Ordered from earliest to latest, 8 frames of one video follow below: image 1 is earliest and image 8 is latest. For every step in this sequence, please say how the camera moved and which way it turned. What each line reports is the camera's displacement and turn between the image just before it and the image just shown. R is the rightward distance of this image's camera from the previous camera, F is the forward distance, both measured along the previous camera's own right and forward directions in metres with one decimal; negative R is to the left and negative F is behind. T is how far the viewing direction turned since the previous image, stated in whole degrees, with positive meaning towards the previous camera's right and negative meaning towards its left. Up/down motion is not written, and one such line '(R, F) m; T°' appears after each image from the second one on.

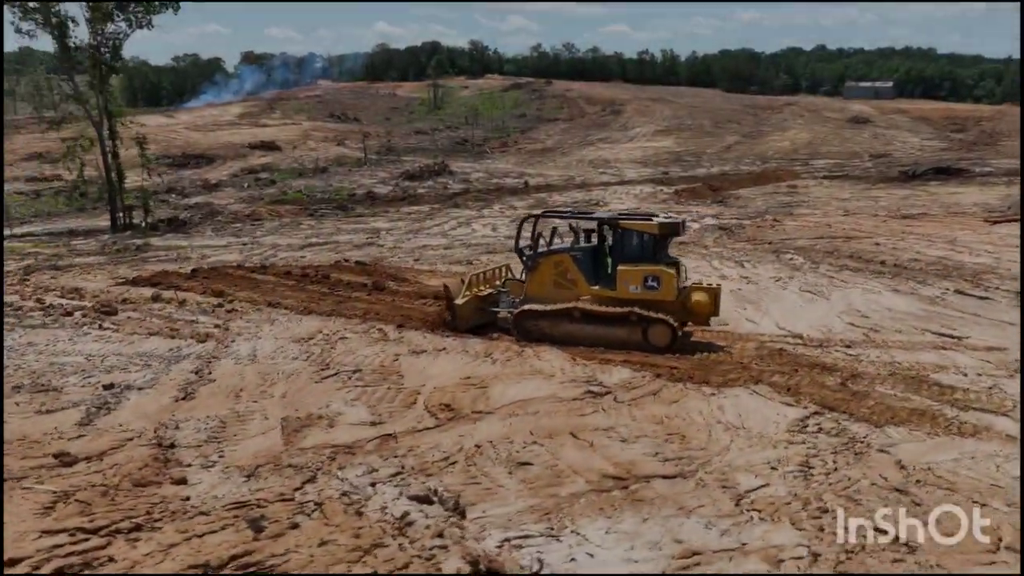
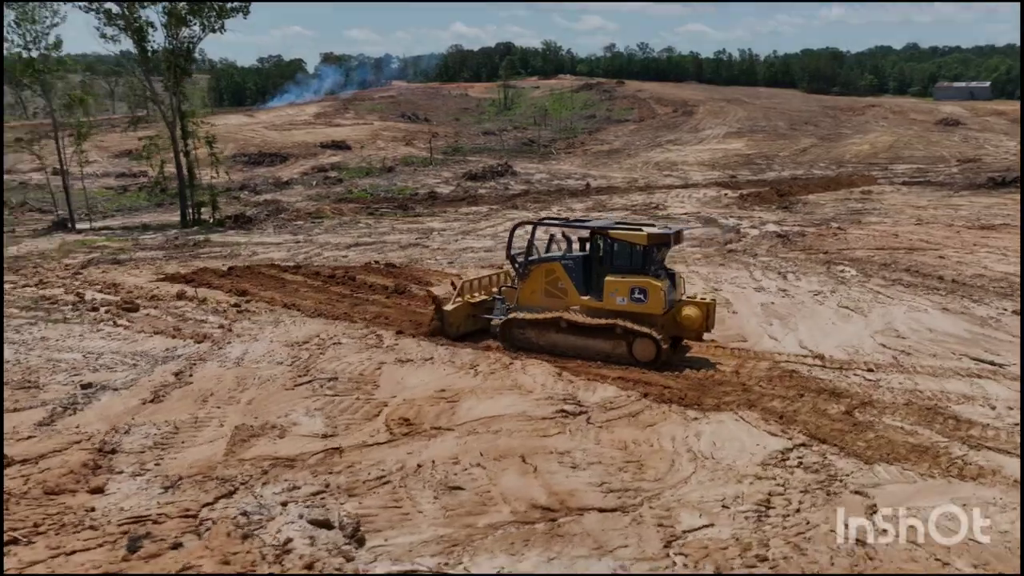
(+1.0, +0.3) m; -6°
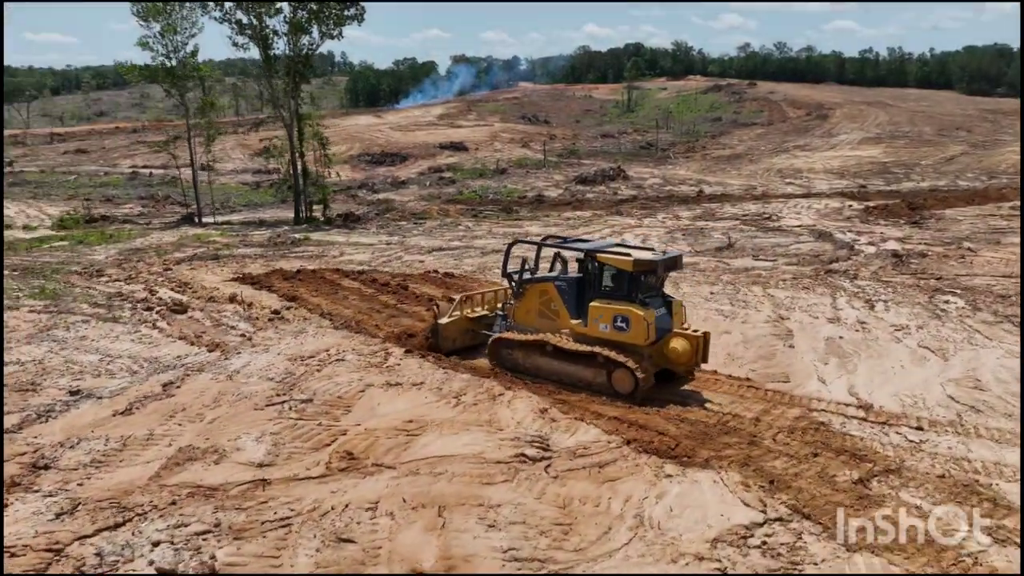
(+1.5, +0.5) m; -10°
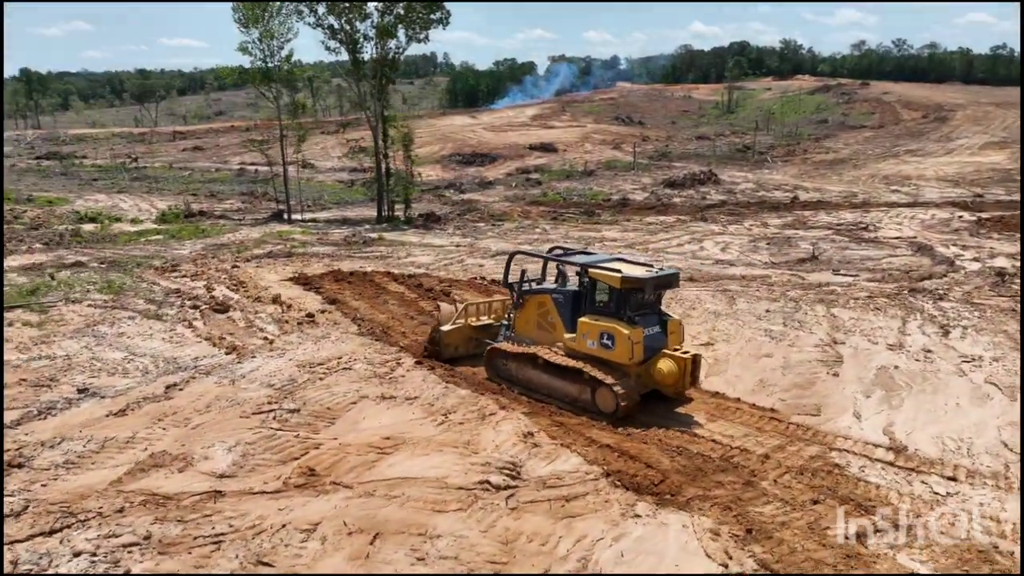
(+1.1, +0.3) m; -7°
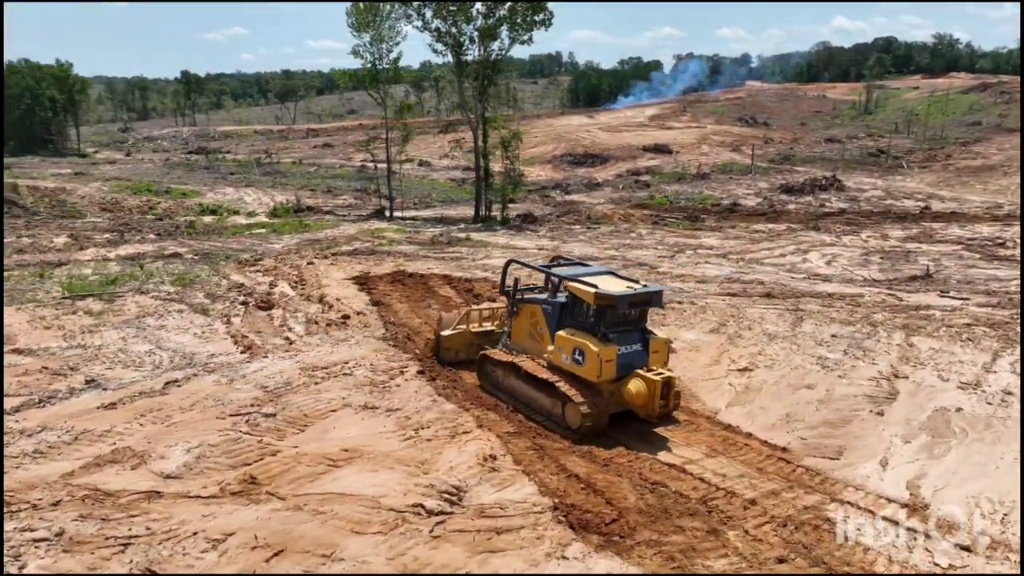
(+1.6, +0.4) m; -9°
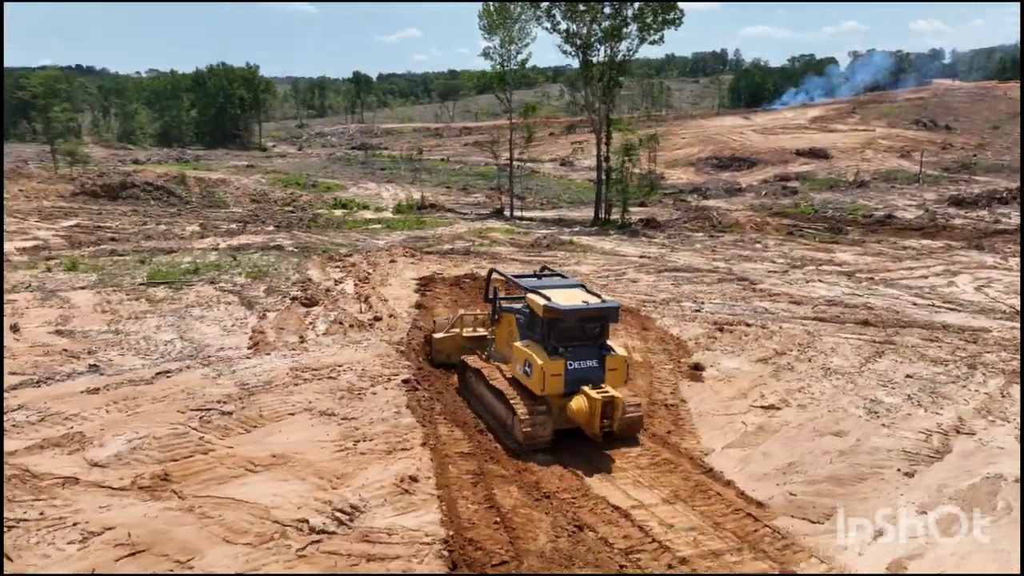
(+2.3, +0.5) m; -12°
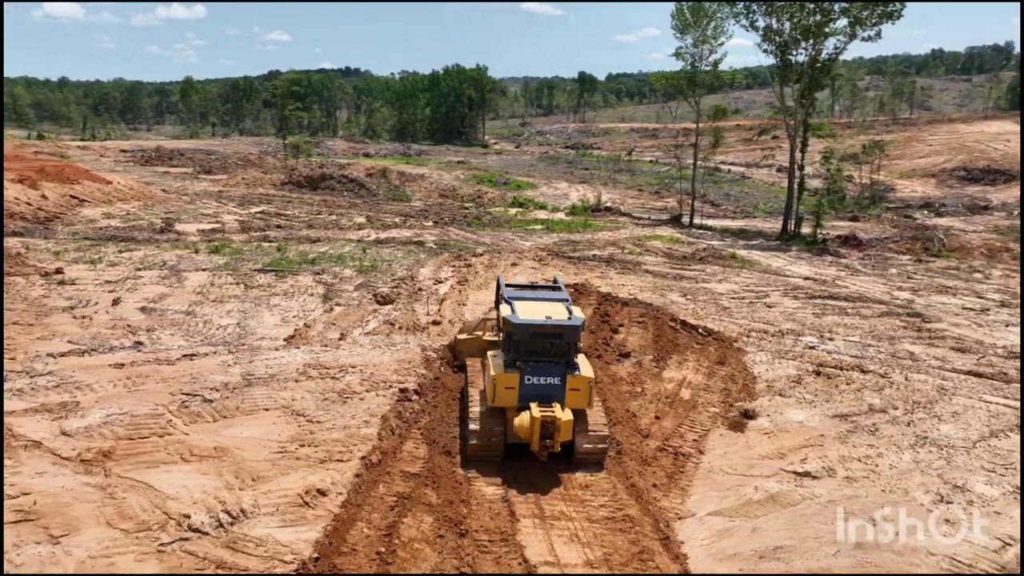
(+2.9, +0.9) m; -17°
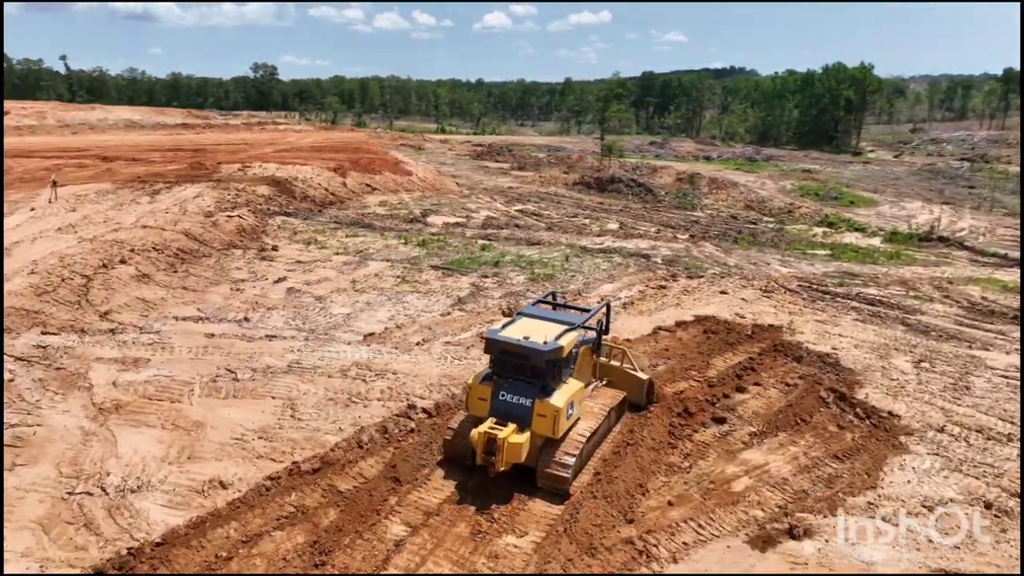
(+4.3, +1.9) m; -28°
